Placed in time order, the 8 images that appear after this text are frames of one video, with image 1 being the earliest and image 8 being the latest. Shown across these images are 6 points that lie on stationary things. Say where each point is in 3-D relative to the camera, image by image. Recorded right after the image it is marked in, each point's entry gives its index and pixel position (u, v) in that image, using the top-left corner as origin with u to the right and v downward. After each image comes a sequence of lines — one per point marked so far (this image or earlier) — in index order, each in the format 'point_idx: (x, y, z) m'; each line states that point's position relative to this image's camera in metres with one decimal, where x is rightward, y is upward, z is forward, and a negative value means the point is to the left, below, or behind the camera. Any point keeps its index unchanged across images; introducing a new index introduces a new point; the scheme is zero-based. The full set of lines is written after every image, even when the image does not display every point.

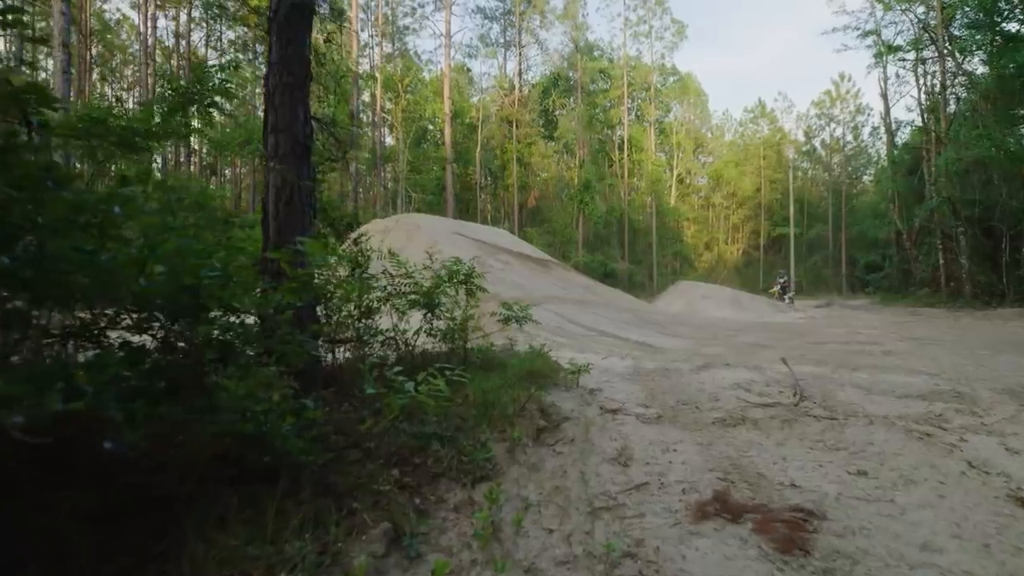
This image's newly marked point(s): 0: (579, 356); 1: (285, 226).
0: (+1.2, -1.2, +11.0) m
1: (-1.6, +0.5, +4.4) m
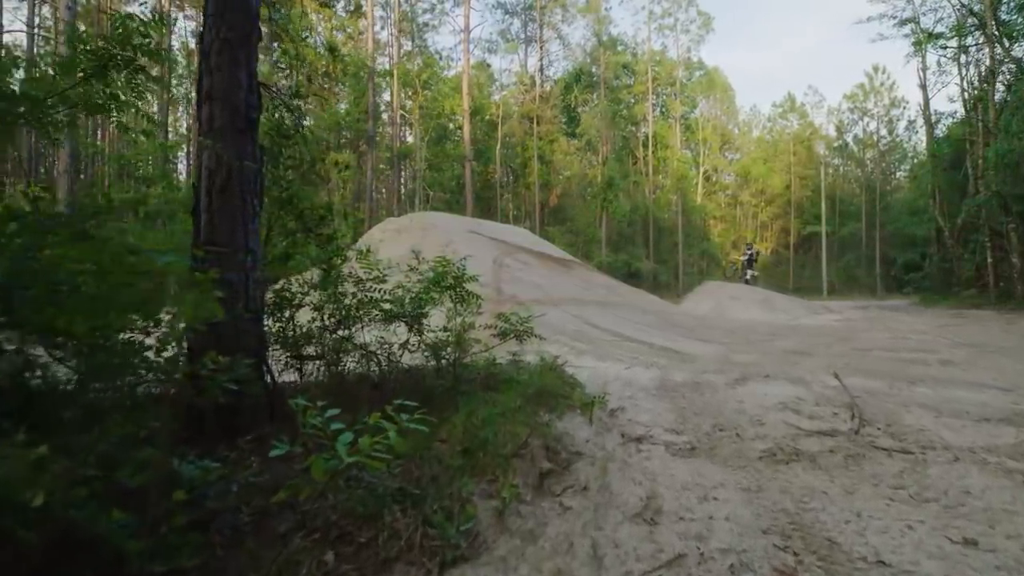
0: (+1.5, -1.3, +10.0) m
1: (-1.7, +0.4, +3.5) m
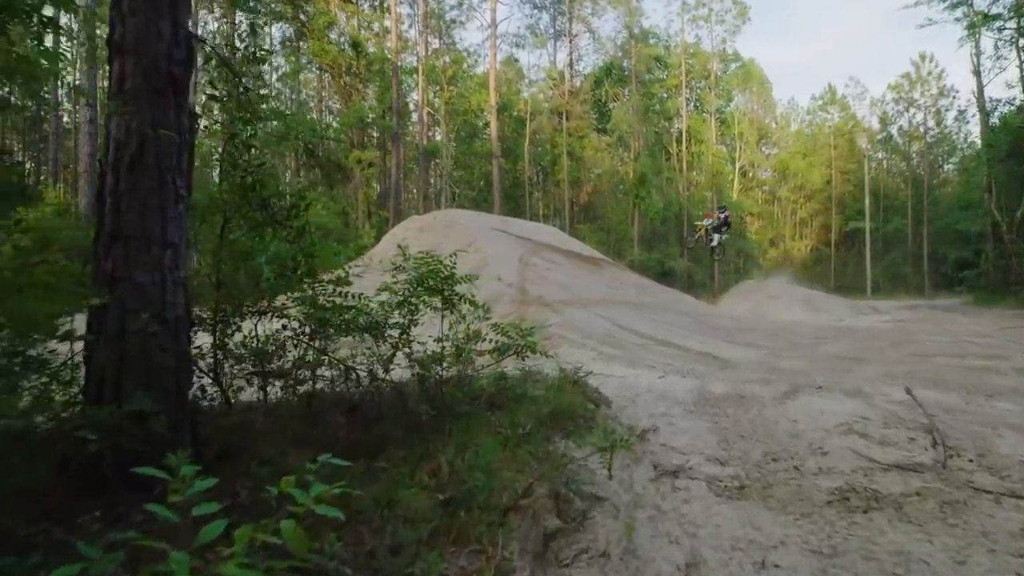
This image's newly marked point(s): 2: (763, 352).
0: (+1.8, -1.3, +9.1) m
1: (-1.7, +0.4, +2.7) m
2: (+5.1, -1.3, +12.3) m
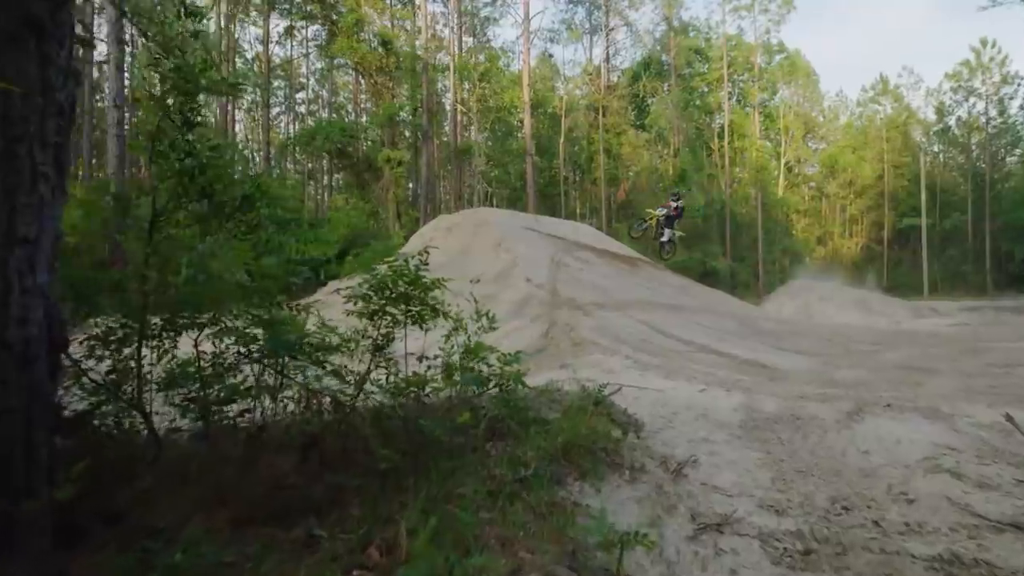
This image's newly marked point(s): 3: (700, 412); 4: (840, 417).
0: (+2.1, -1.3, +8.1) m
1: (-1.8, +0.4, +2.0) m
2: (+5.6, -1.3, +11.2) m
3: (+1.9, -1.3, +6.1) m
4: (+3.3, -1.3, +6.1) m
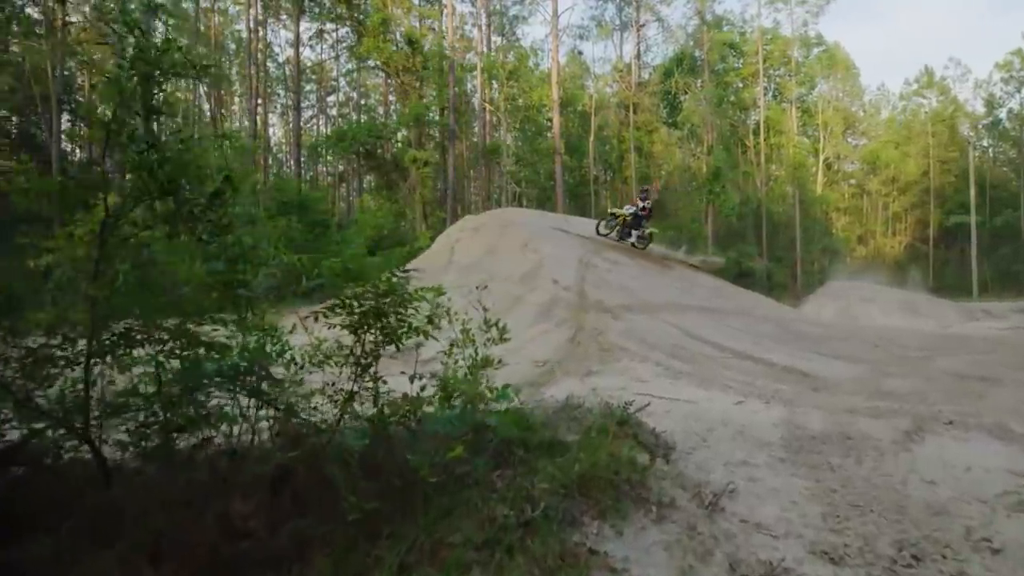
0: (+2.3, -1.4, +7.5) m
1: (-1.8, +0.3, +1.6) m
2: (+6.0, -1.4, +10.4) m
3: (+2.0, -1.3, +5.5) m
4: (+3.4, -1.3, +5.4) m
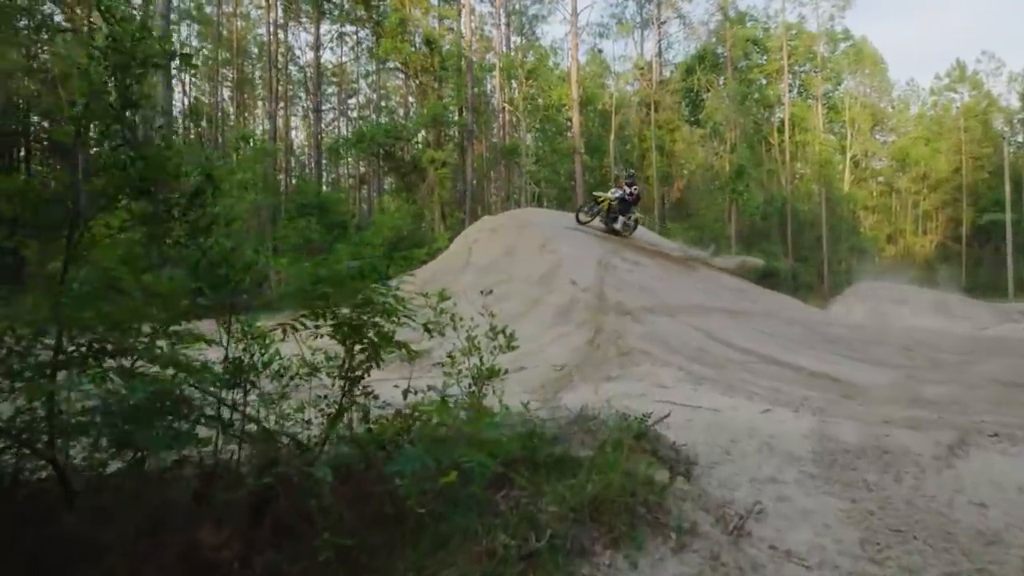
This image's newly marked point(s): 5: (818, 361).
0: (+2.5, -1.4, +7.2) m
1: (-1.9, +0.3, +1.4) m
2: (+6.3, -1.4, +9.9) m
3: (+2.1, -1.3, +5.2) m
4: (+3.5, -1.4, +5.0) m
5: (+5.2, -1.3, +10.5) m
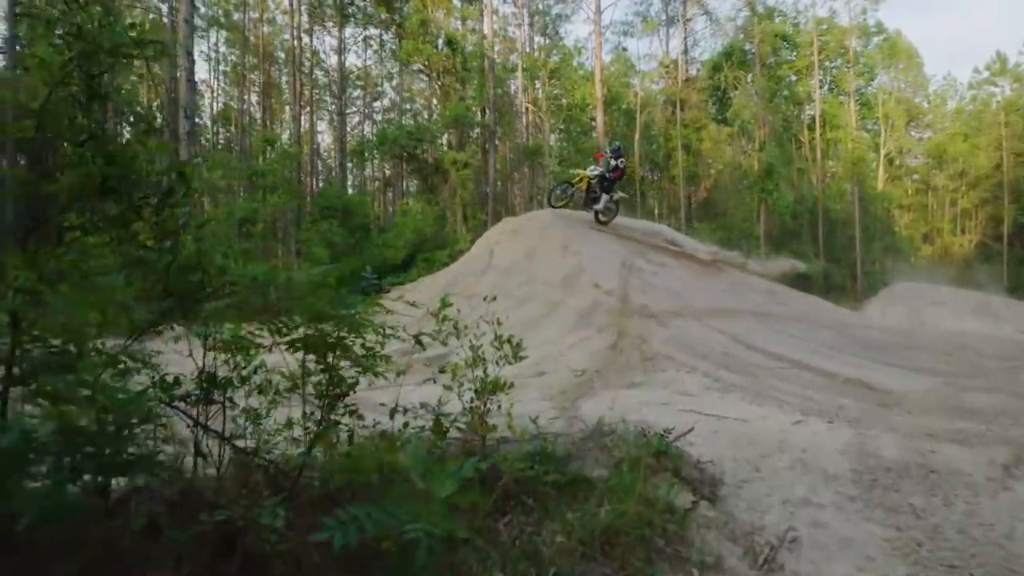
0: (+2.7, -1.4, +6.7) m
1: (-1.9, +0.3, +1.2) m
2: (+6.6, -1.4, +9.3) m
3: (+2.2, -1.4, +4.8) m
4: (+3.6, -1.4, +4.6) m
5: (+5.5, -1.3, +9.9) m
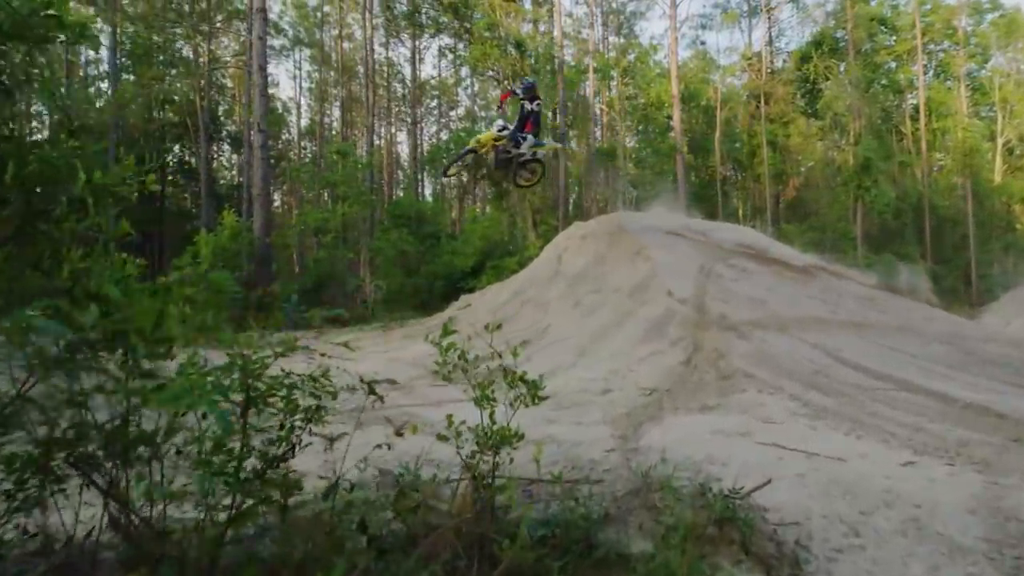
0: (+3.2, -1.5, +5.7) m
1: (-2.2, +0.1, +0.7) m
2: (+7.3, -1.5, +7.7) m
3: (+2.5, -1.5, +3.8) m
4: (+3.8, -1.5, +3.4) m
5: (+6.4, -1.4, +8.4) m
